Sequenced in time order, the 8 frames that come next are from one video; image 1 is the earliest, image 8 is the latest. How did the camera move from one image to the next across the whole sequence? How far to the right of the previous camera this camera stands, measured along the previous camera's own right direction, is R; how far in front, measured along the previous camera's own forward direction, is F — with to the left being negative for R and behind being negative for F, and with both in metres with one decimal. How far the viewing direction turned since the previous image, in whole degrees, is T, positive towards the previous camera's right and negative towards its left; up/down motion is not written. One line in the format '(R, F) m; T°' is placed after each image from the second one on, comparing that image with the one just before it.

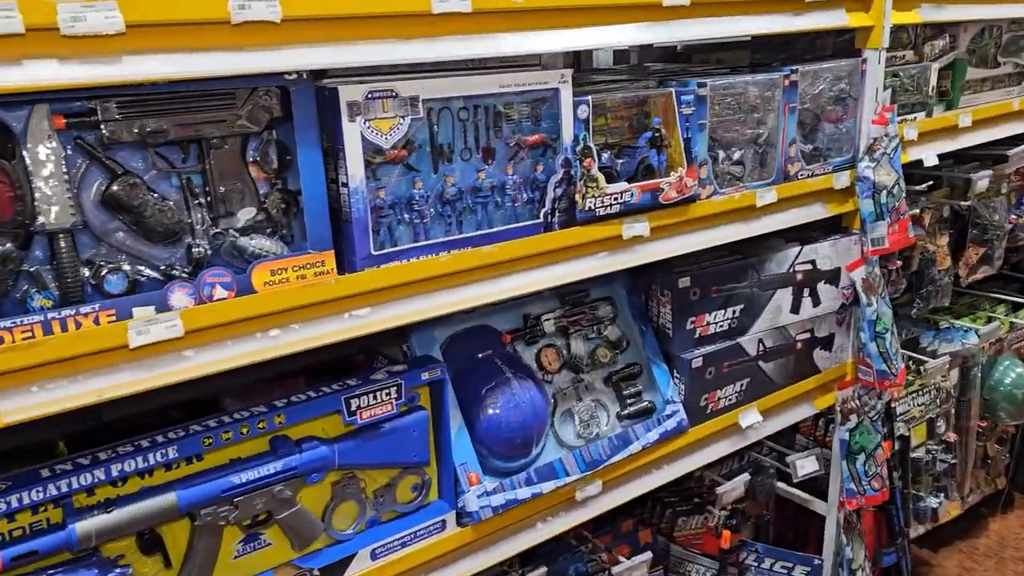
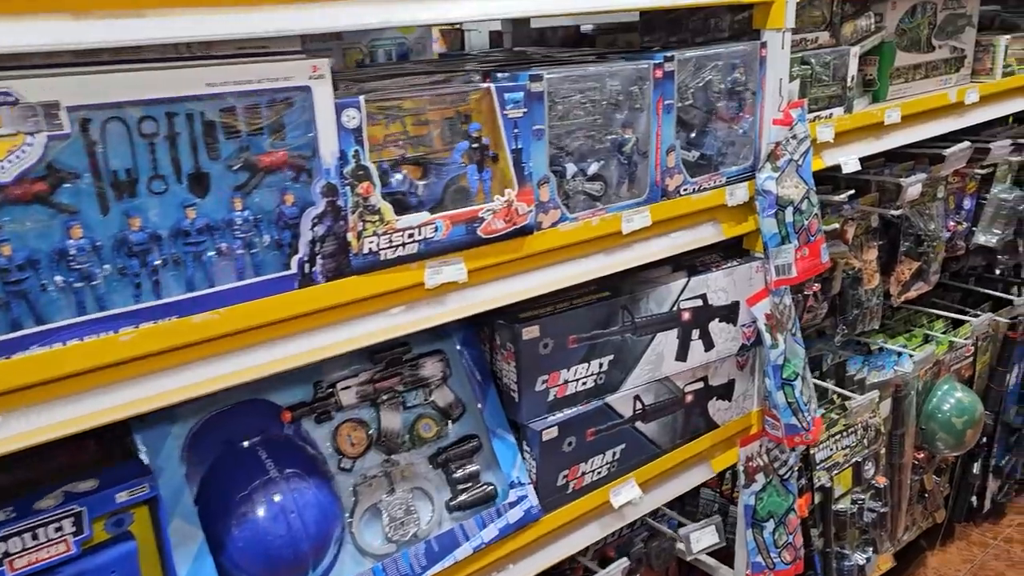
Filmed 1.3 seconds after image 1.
(+0.2, +0.3) m; +3°
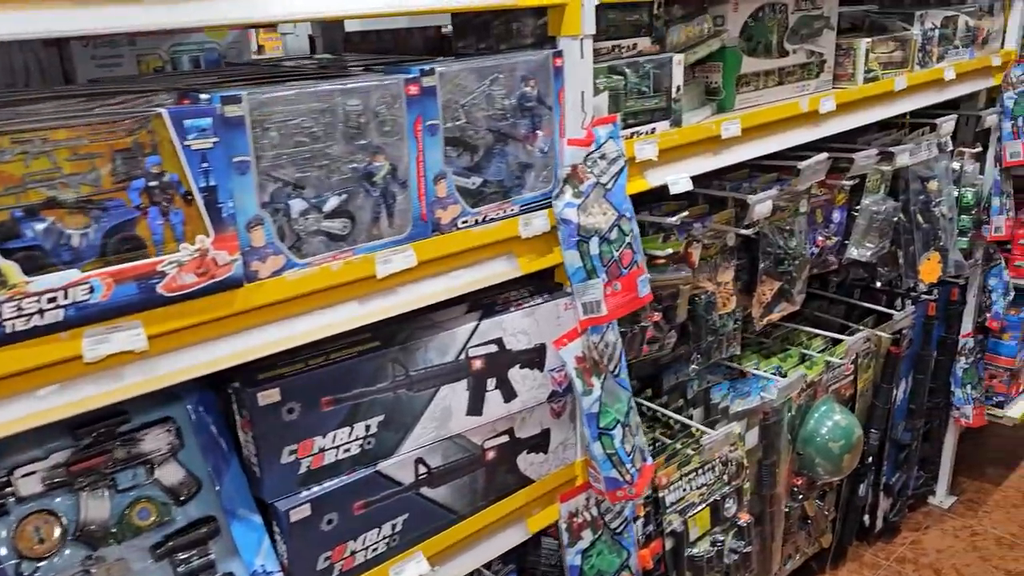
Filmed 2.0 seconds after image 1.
(+0.3, +0.2) m; +3°
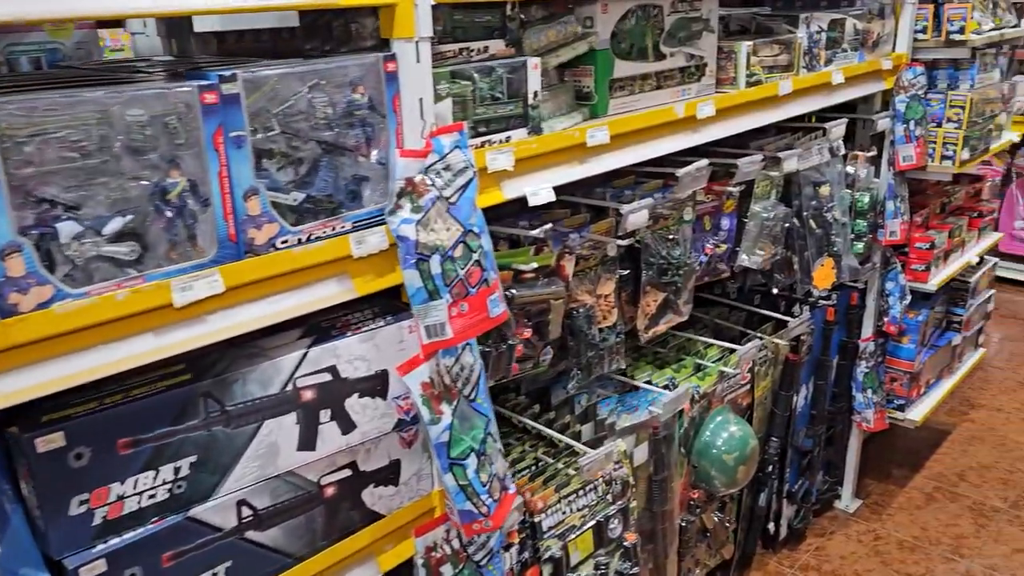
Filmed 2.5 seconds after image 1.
(+0.1, +0.1) m; +4°
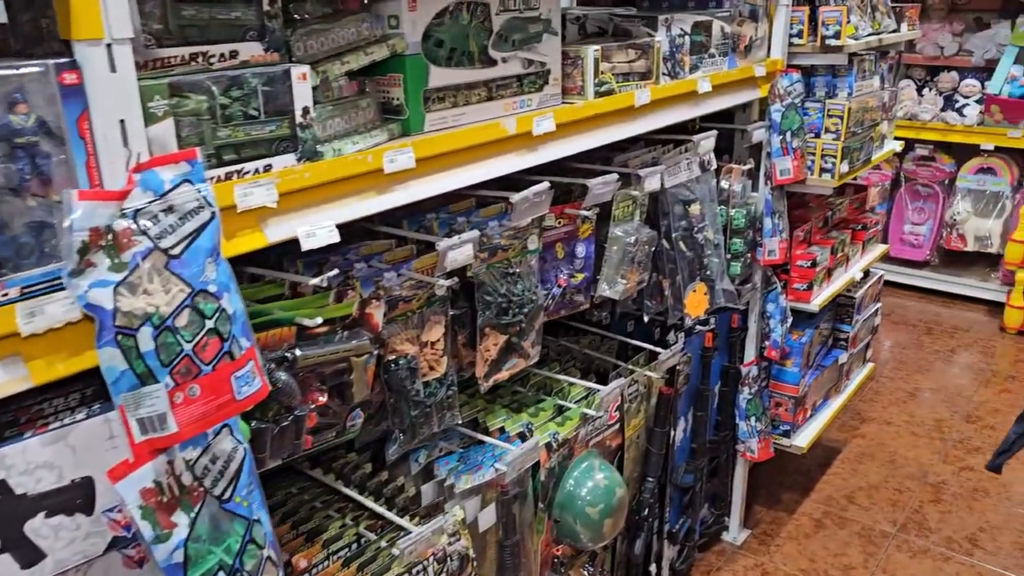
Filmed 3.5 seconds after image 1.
(+0.2, +0.2) m; +5°
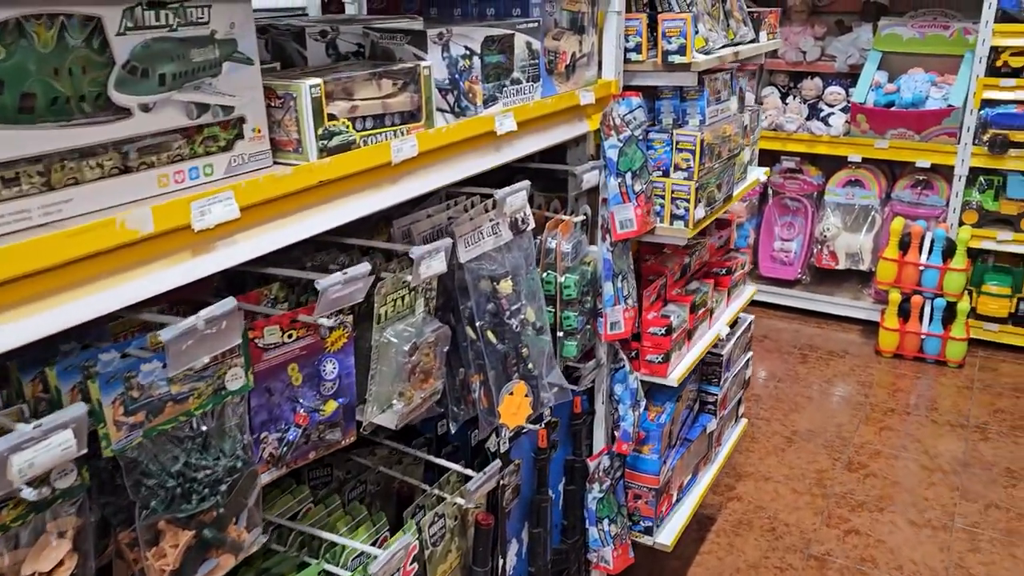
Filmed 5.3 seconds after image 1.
(+0.2, +0.5) m; +7°
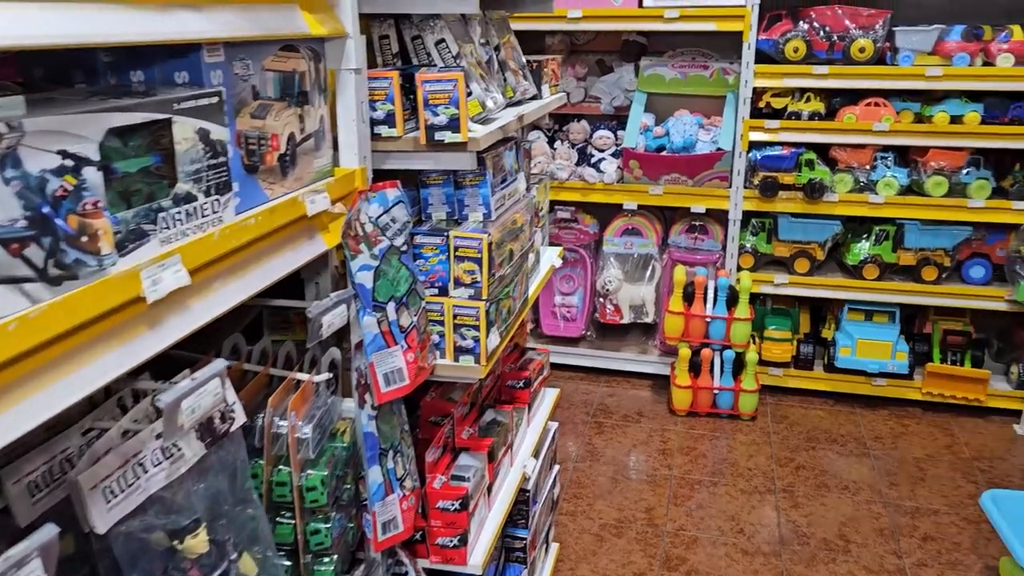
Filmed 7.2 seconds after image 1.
(+0.1, +0.5) m; +15°
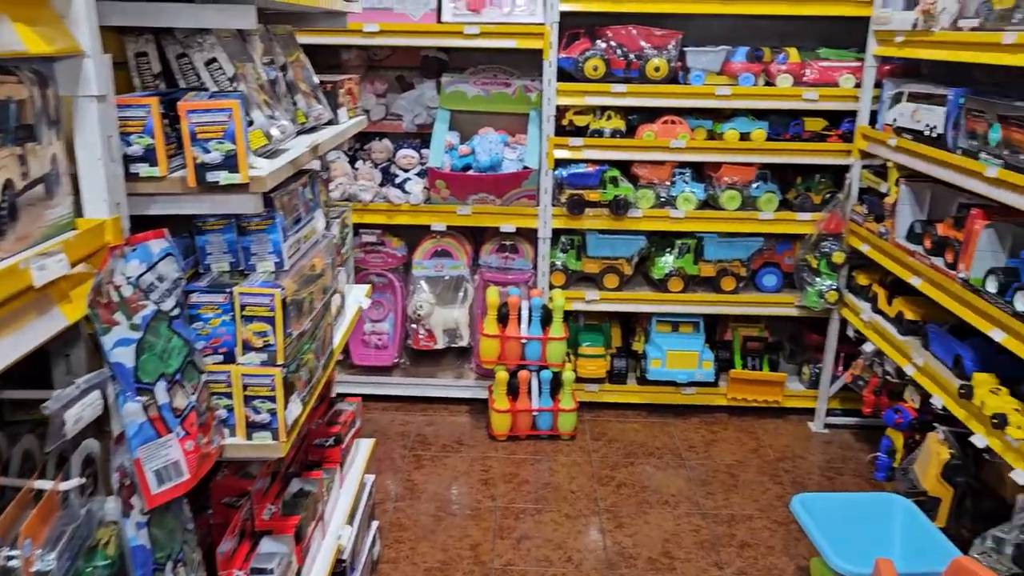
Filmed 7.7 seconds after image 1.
(0.0, +0.2) m; +13°
